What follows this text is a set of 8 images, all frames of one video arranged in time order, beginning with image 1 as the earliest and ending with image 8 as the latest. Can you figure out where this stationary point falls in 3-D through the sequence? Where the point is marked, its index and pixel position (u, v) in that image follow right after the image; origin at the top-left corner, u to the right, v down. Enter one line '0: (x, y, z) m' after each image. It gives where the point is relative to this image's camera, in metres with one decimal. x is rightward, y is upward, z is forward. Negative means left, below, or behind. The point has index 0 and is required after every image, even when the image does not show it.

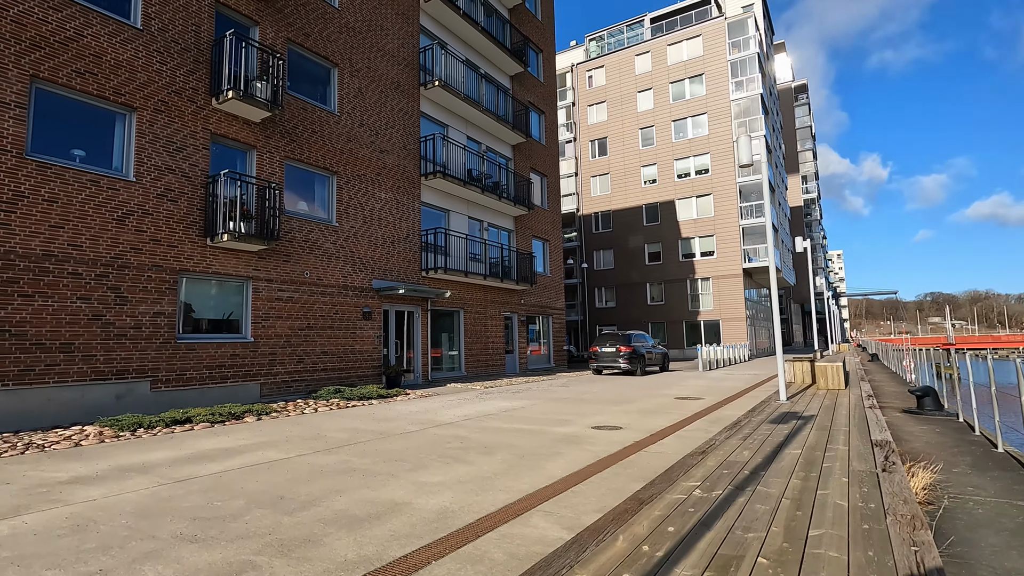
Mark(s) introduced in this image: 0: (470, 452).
0: (-0.5, -2.0, +6.4) m
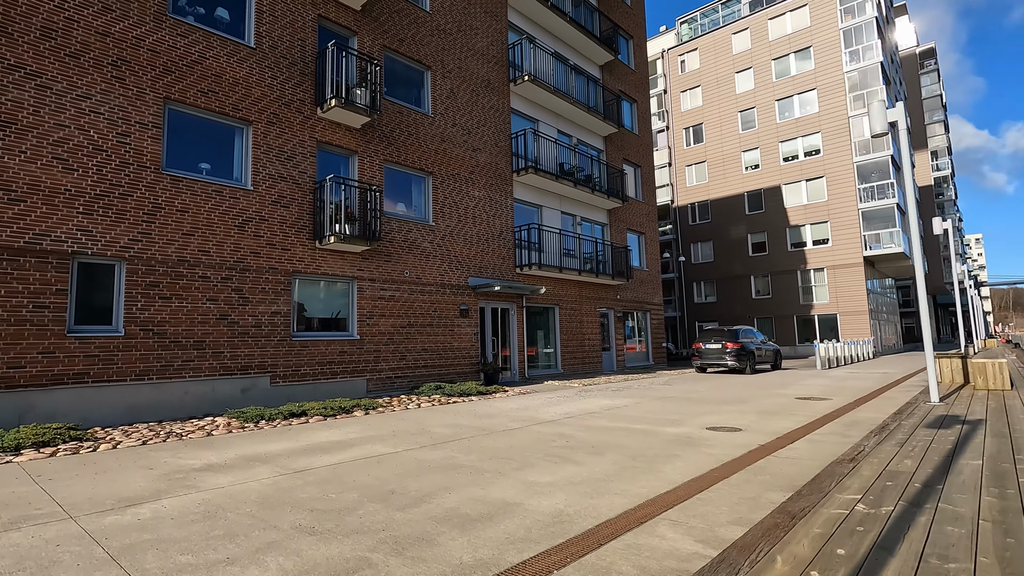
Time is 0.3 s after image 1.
0: (+0.8, -1.9, +6.0) m
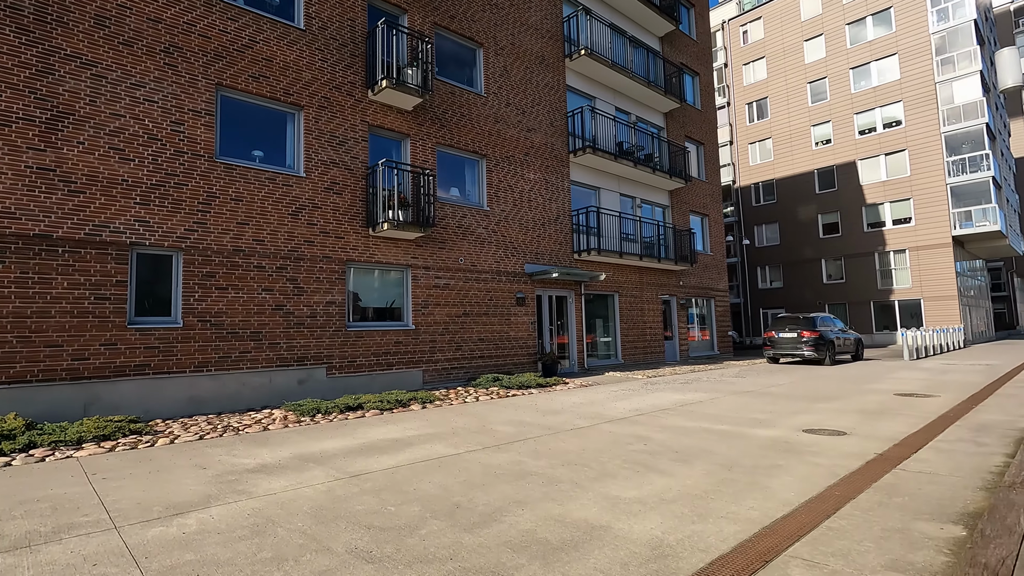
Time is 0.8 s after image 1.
0: (+1.5, -1.7, +5.3) m
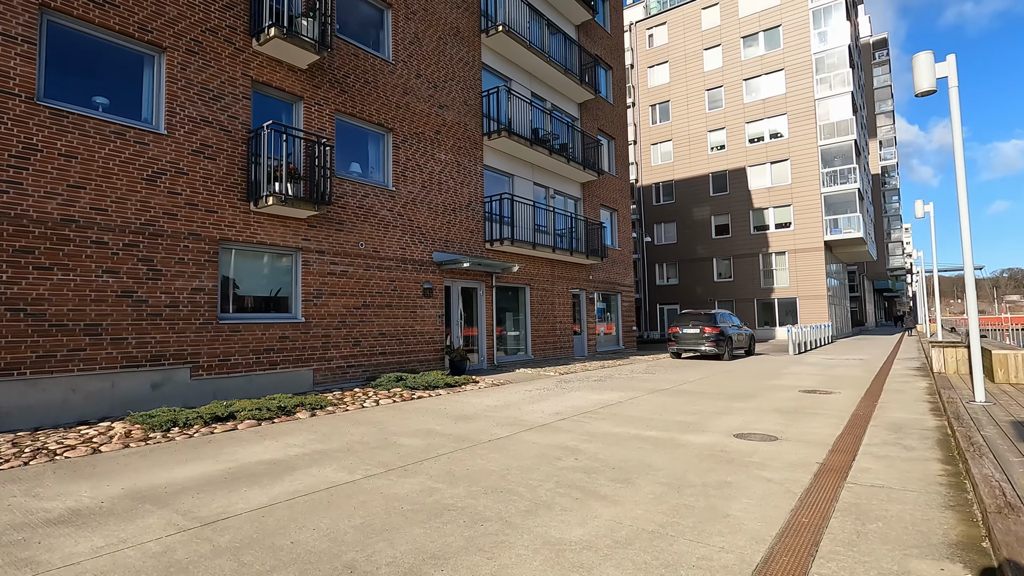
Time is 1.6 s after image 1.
0: (+0.8, -1.6, +4.6) m
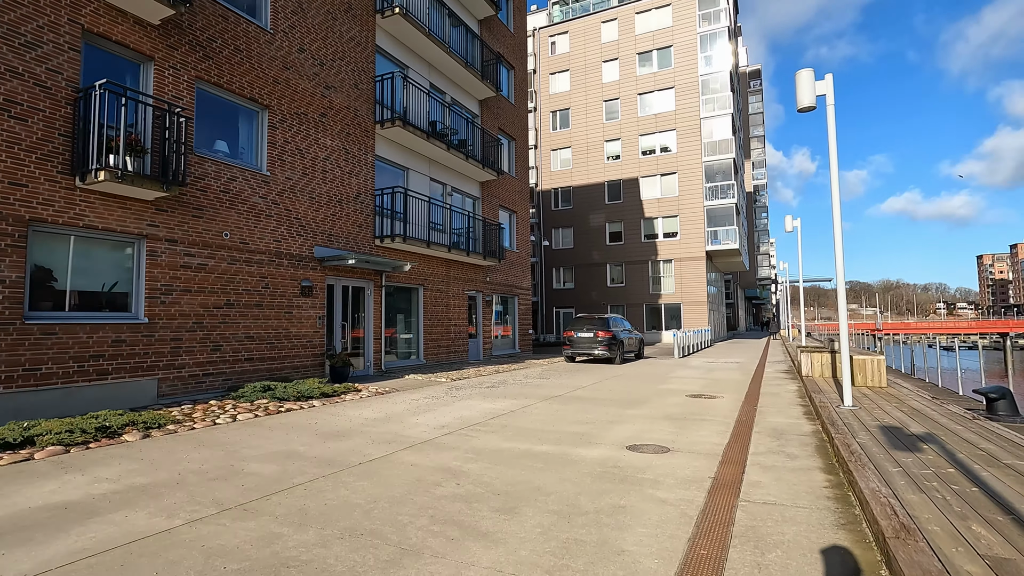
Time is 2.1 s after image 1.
0: (-0.2, -1.7, +3.9) m
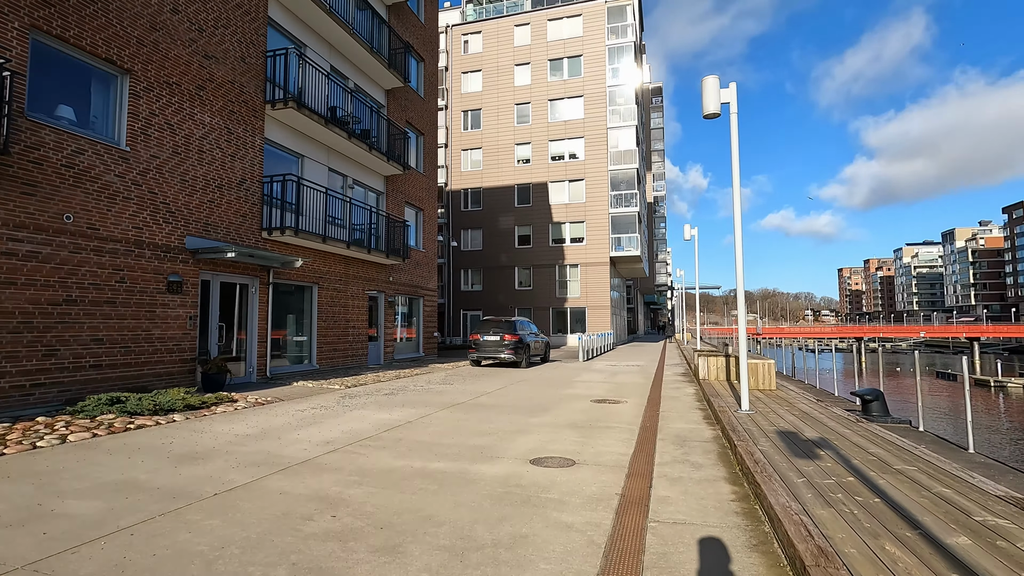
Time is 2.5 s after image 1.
0: (-0.9, -1.6, +3.3) m
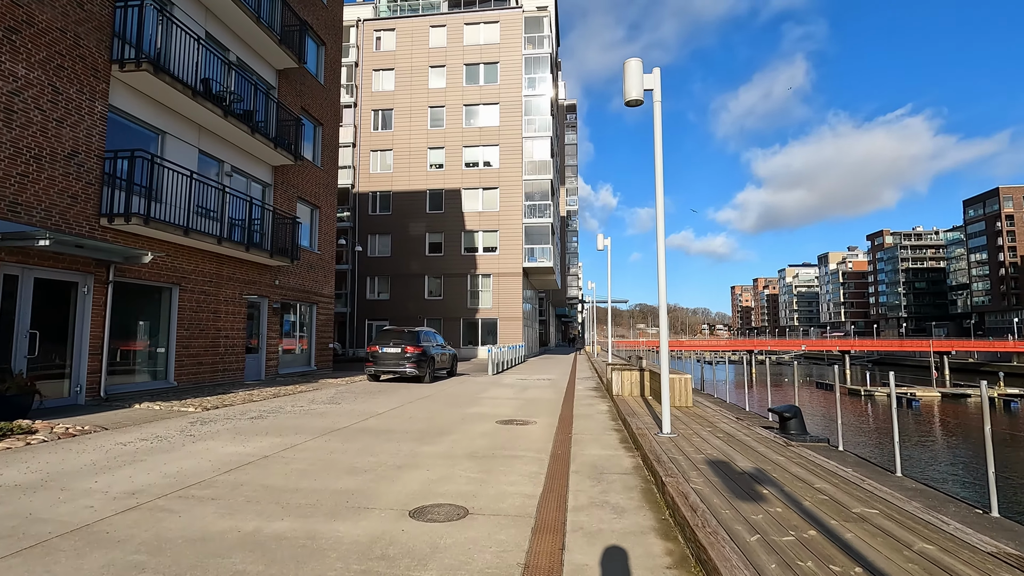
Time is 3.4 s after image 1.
0: (-1.6, -1.5, +1.8) m
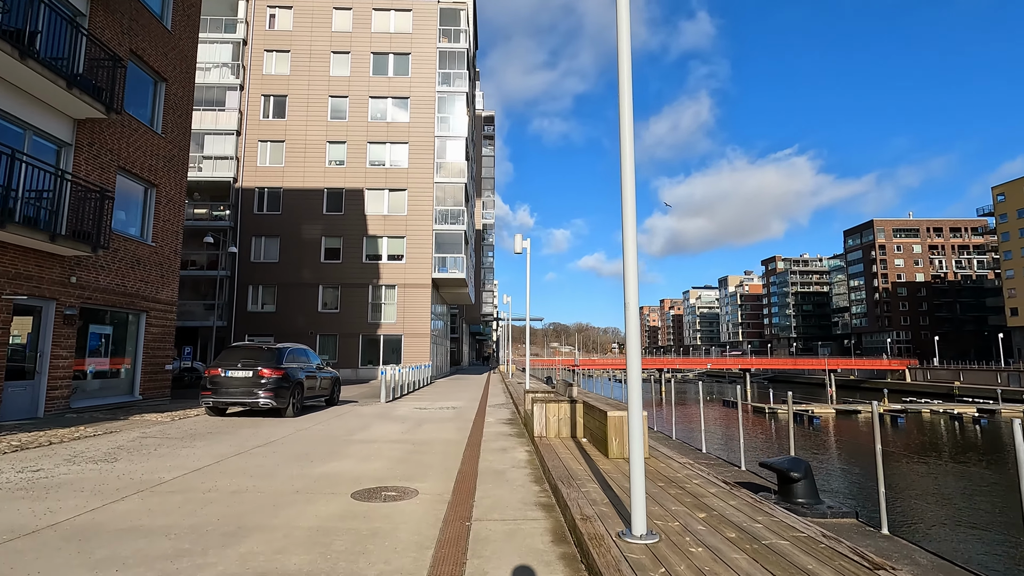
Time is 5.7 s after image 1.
0: (-1.8, -1.2, -1.7) m
